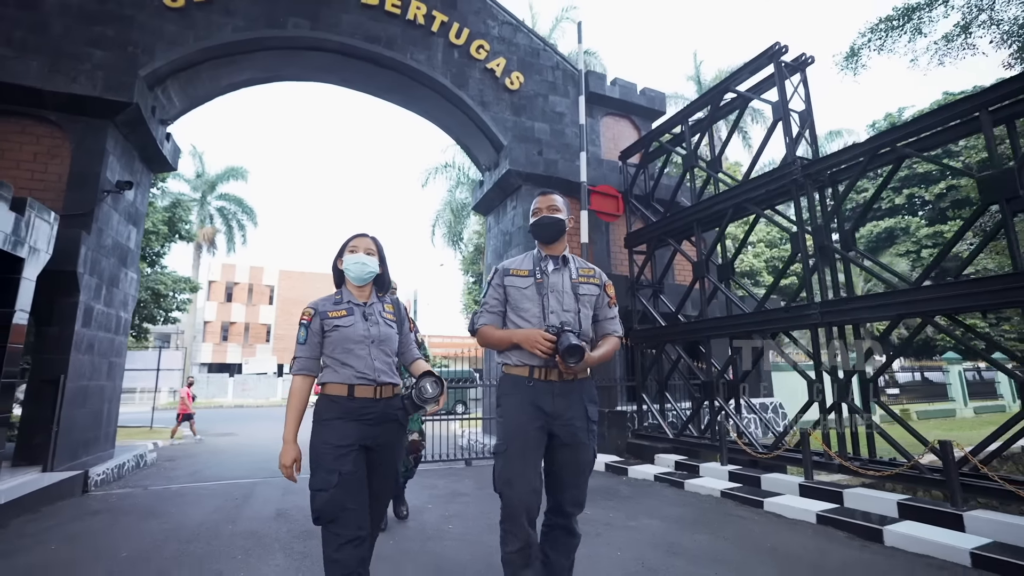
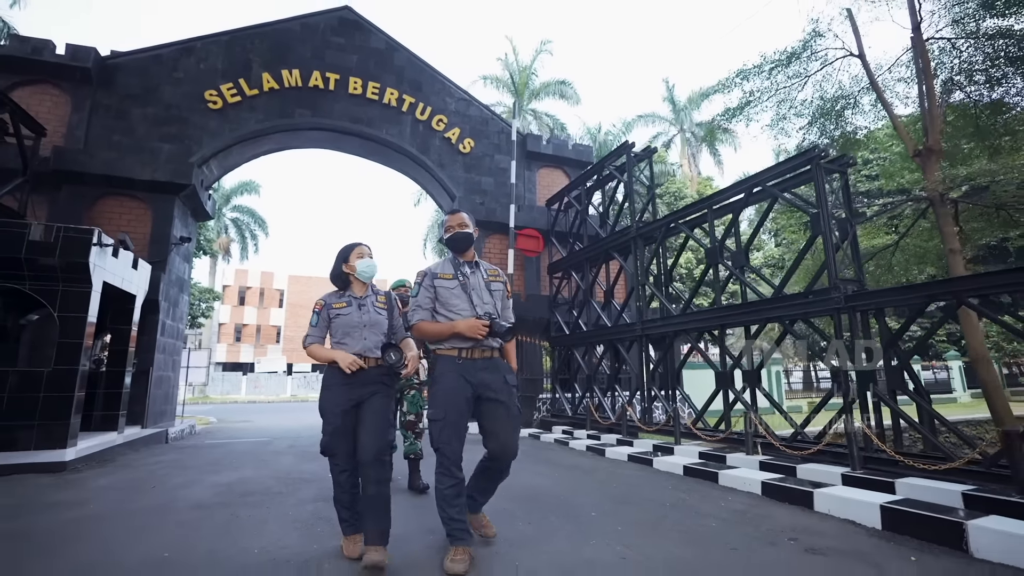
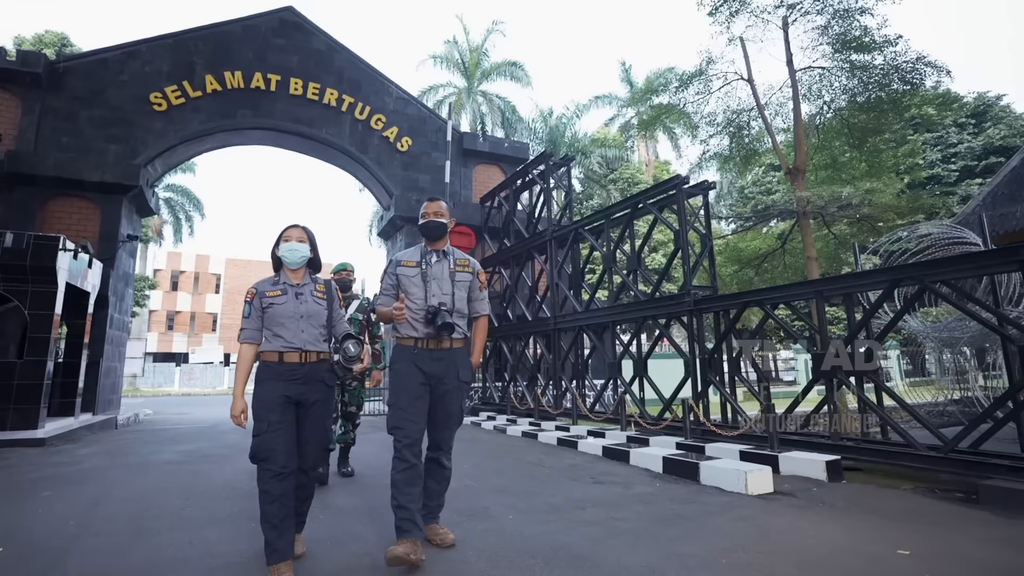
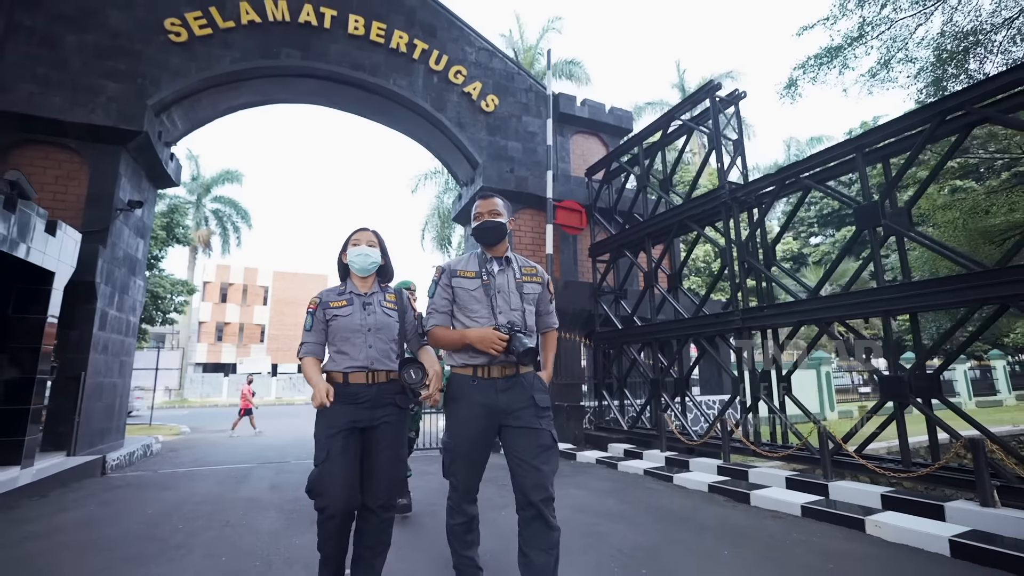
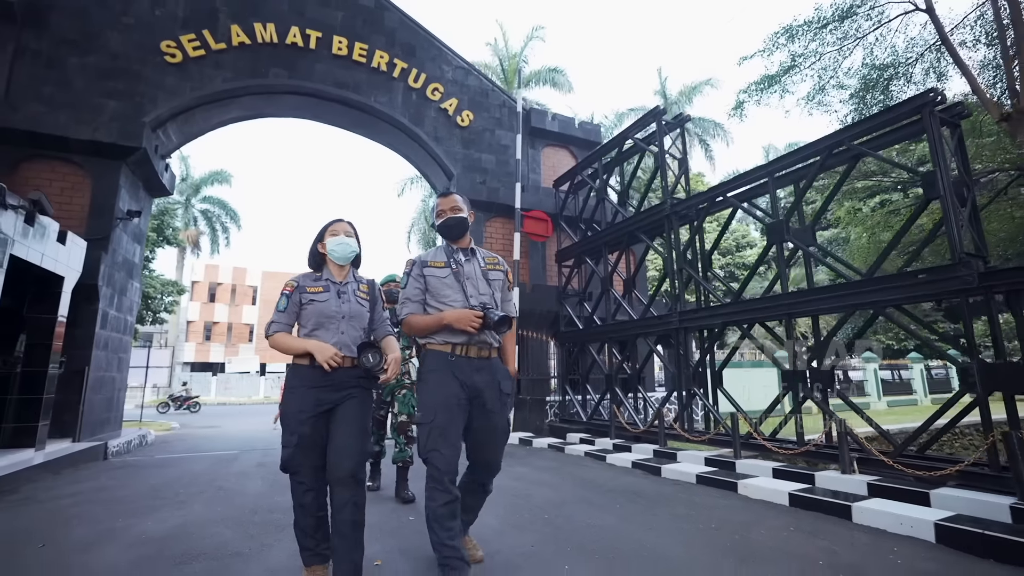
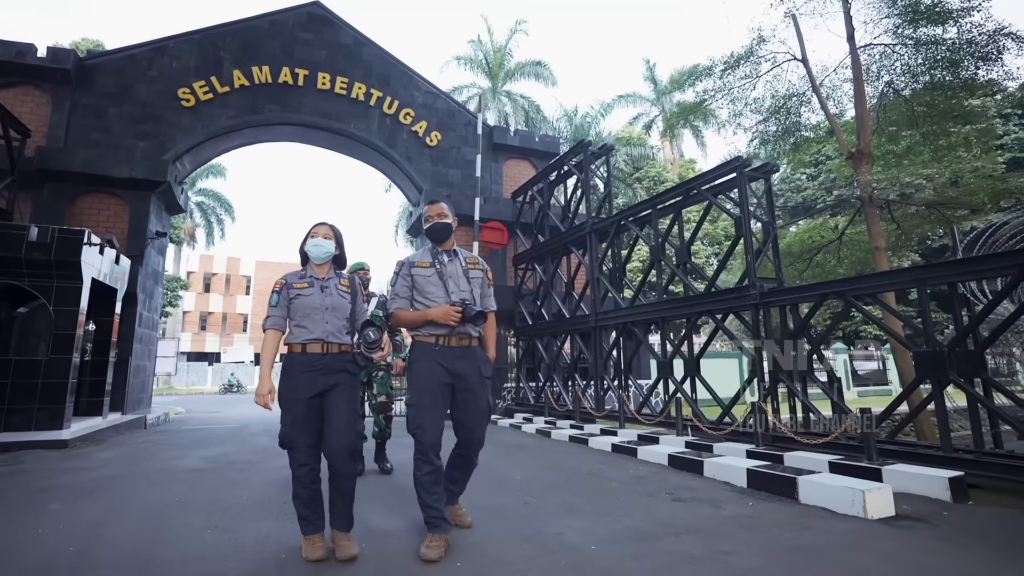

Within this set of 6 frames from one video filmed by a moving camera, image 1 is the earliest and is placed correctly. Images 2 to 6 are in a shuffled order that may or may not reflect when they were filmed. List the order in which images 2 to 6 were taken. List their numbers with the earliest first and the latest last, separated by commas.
4, 5, 2, 6, 3
